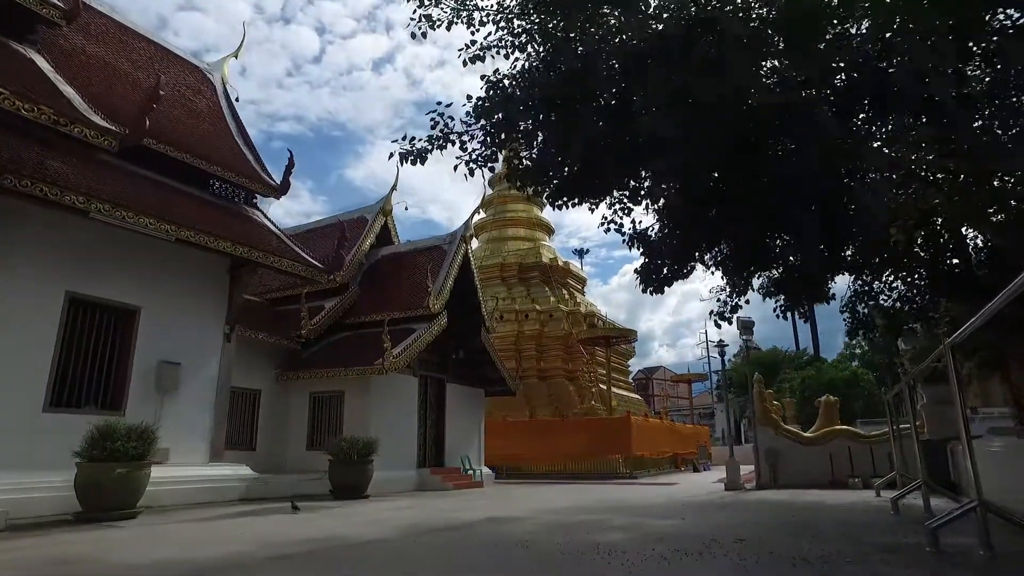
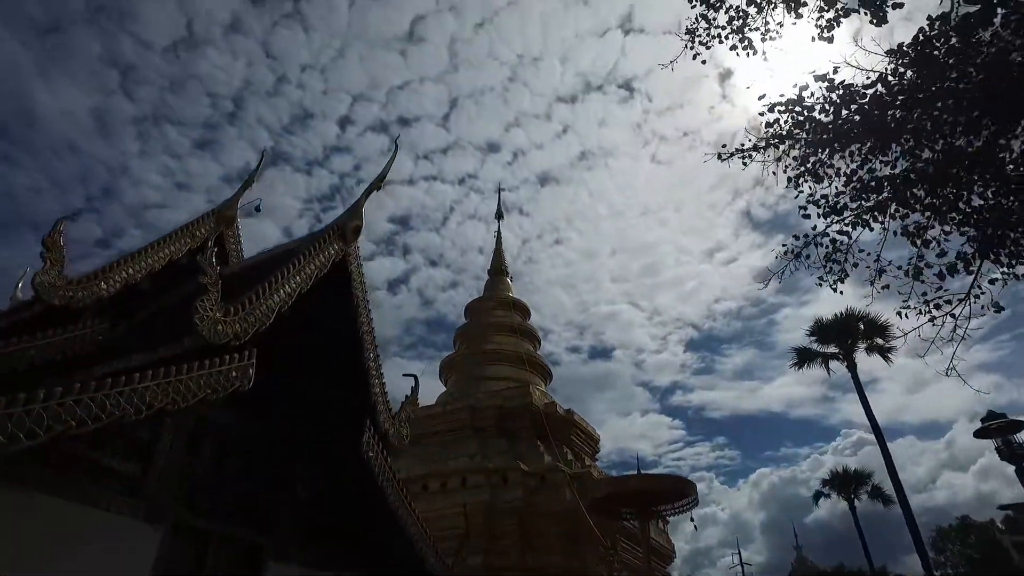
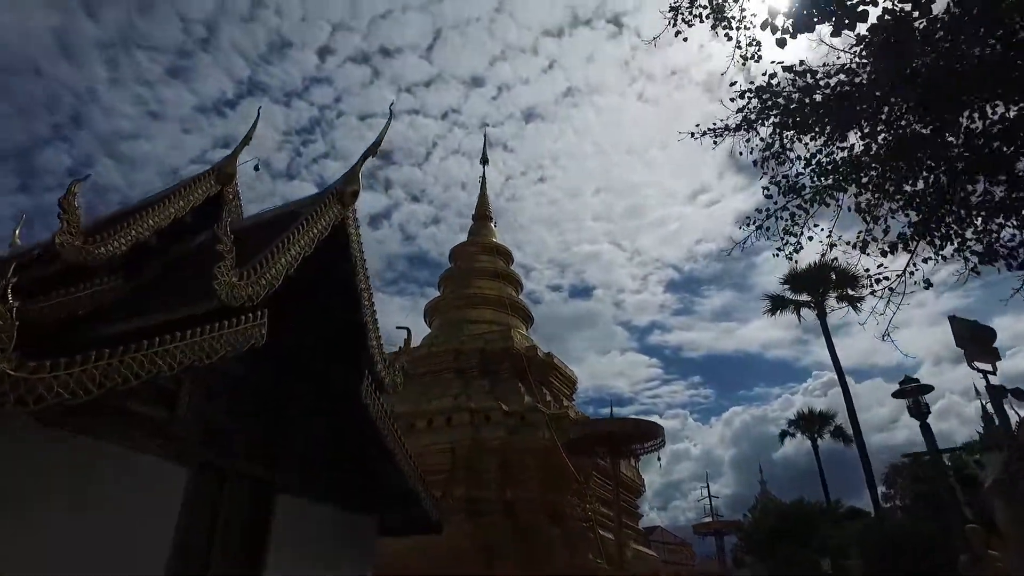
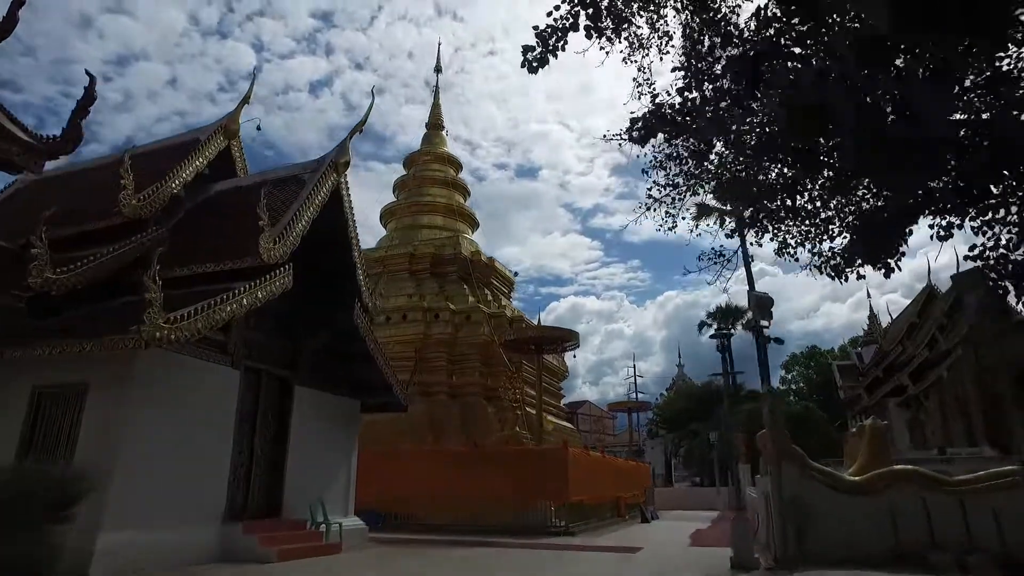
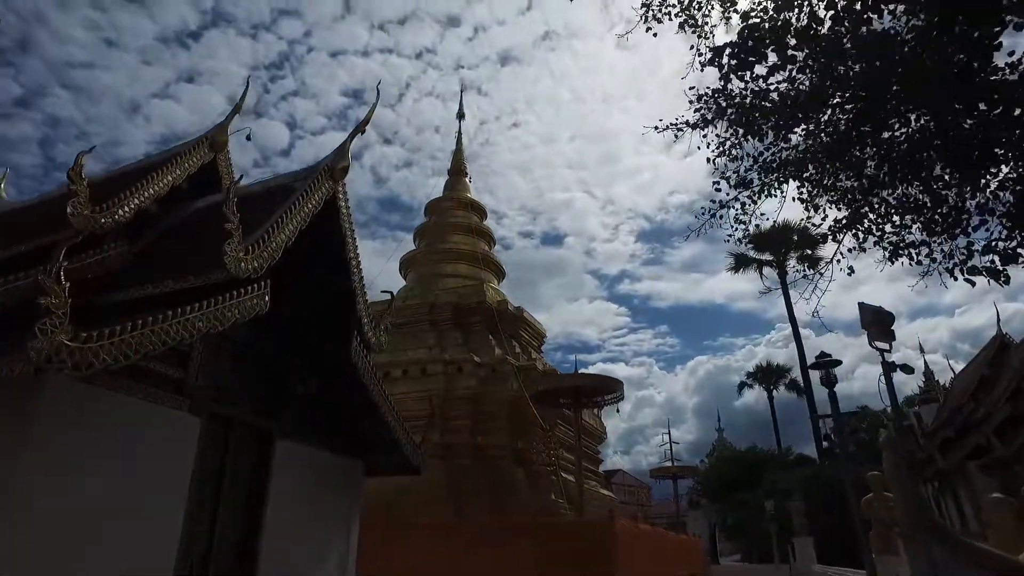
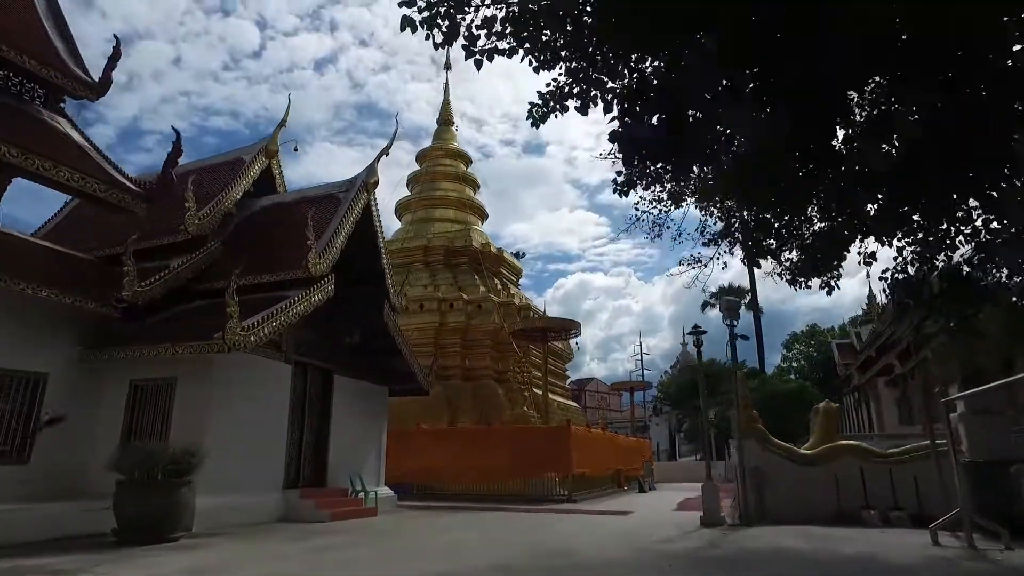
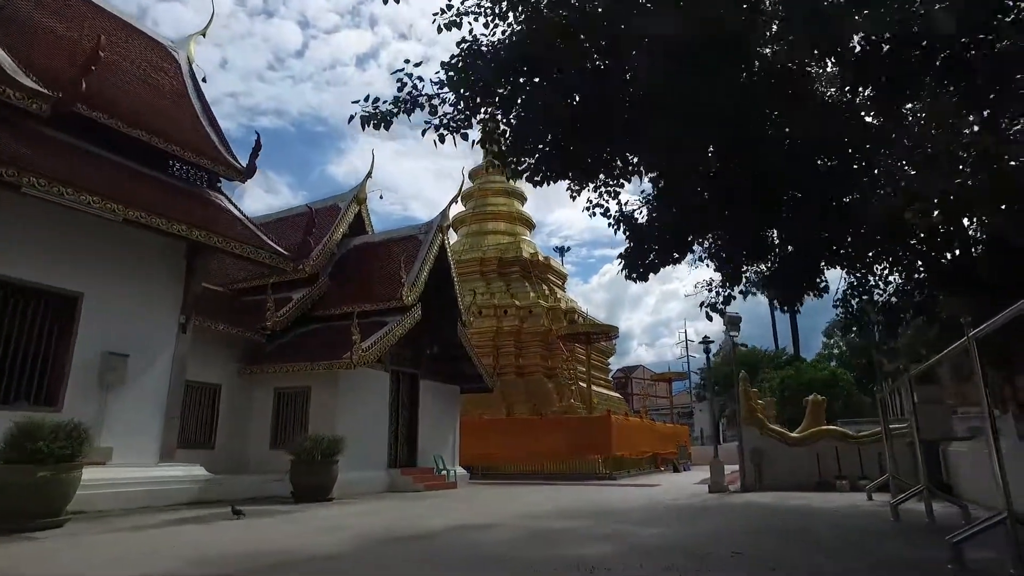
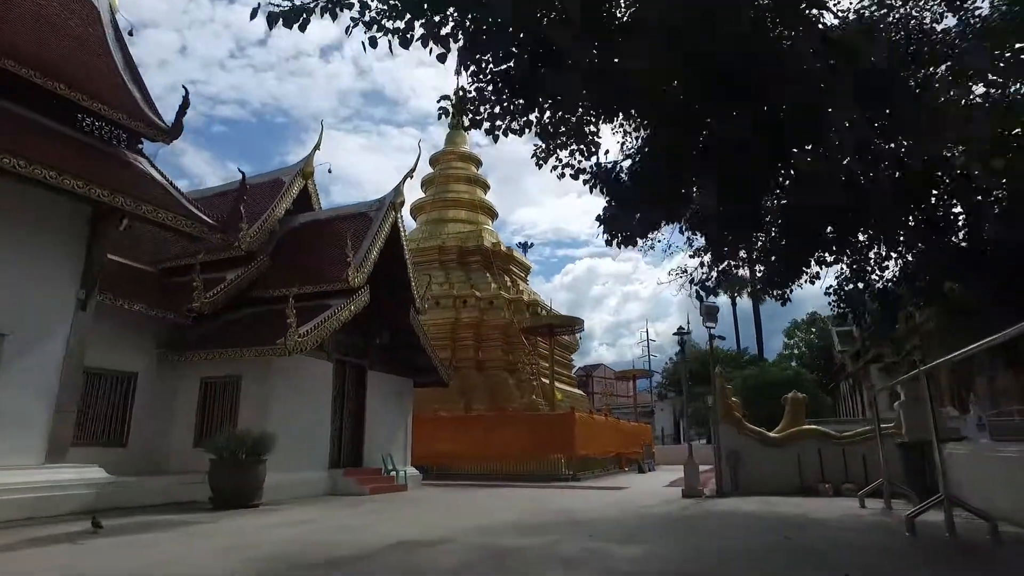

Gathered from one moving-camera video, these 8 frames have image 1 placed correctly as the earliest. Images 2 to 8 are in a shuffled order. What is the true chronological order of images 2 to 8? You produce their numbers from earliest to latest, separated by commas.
7, 8, 6, 4, 5, 3, 2
